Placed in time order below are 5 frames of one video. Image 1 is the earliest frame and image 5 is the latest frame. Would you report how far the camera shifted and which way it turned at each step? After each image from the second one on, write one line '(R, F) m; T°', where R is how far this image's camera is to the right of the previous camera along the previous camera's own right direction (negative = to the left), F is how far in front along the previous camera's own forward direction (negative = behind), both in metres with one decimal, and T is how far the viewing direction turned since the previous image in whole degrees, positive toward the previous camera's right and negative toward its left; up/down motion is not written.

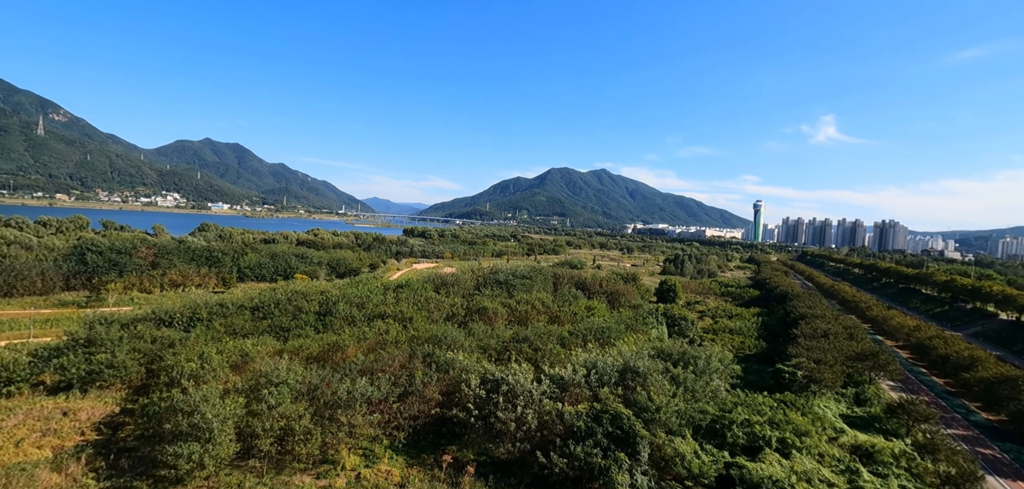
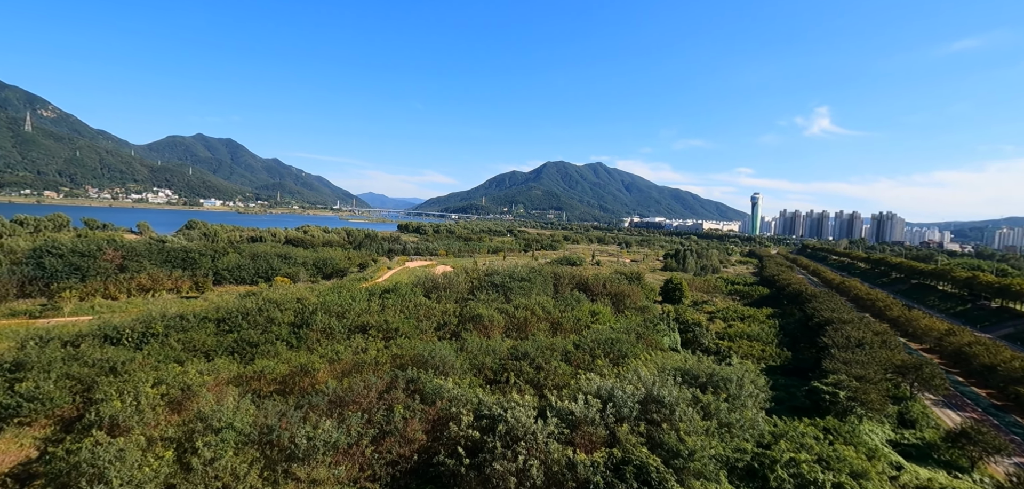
(0.0, +2.2) m; 0°
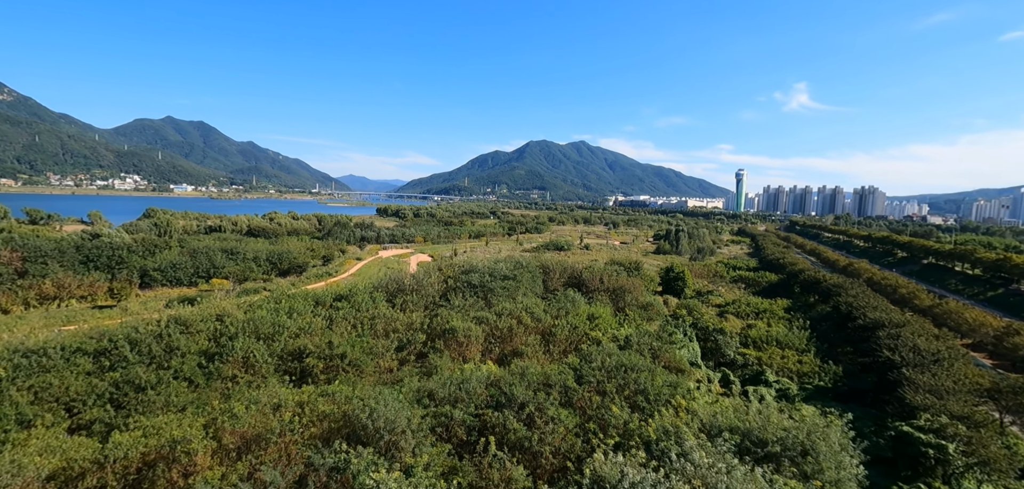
(+0.2, +4.2) m; +2°
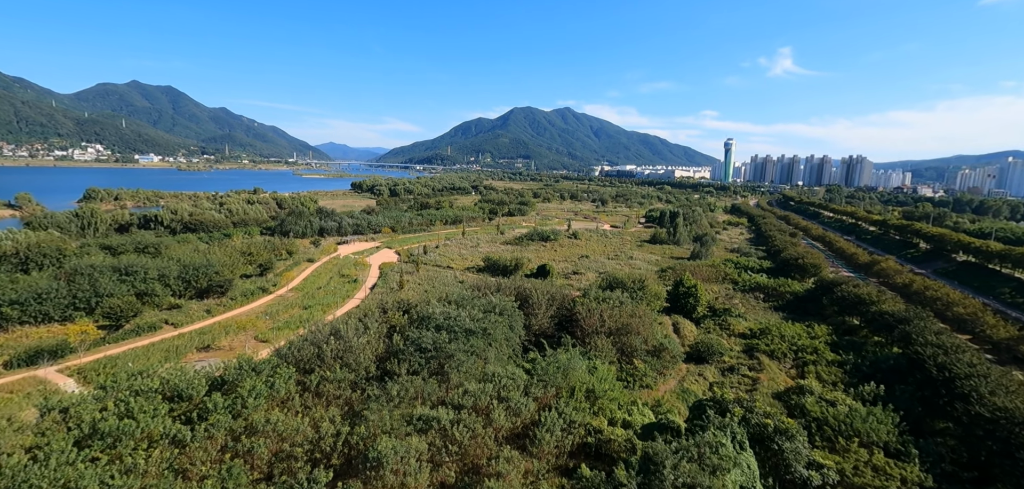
(+0.6, +6.2) m; +2°
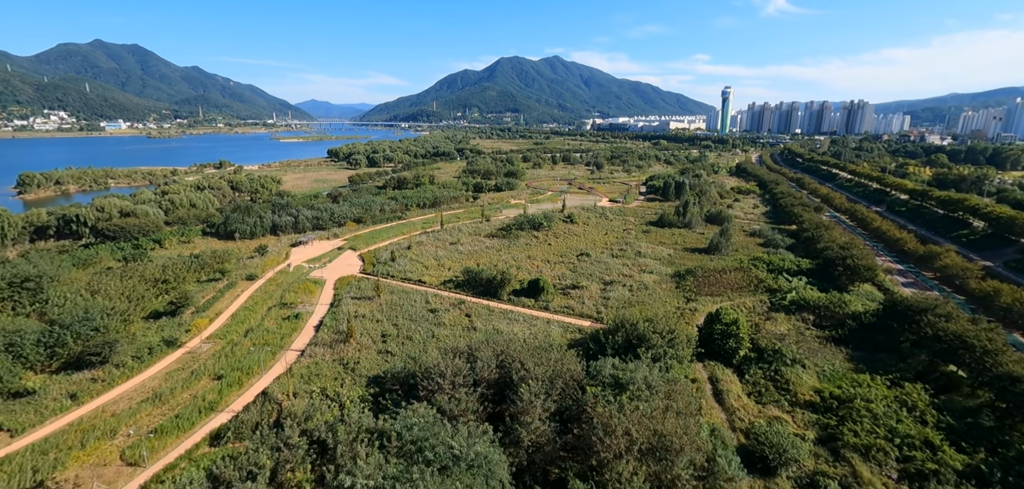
(+0.6, +7.0) m; +1°
